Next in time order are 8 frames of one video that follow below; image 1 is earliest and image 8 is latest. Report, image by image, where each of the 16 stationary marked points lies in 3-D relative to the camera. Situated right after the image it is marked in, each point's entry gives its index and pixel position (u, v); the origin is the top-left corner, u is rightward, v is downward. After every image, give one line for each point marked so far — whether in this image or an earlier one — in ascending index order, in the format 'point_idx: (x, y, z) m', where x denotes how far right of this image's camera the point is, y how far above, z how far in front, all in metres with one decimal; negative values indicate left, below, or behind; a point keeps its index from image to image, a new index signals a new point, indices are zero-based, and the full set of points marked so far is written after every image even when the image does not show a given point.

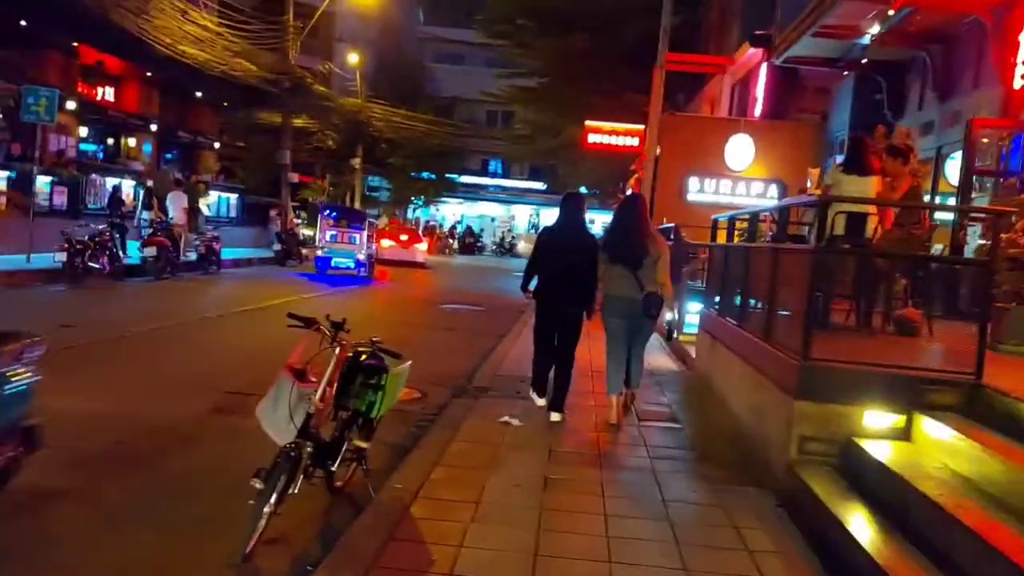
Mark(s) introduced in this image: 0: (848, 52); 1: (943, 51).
0: (+6.1, +4.3, +15.4) m
1: (+7.1, +4.0, +14.0) m
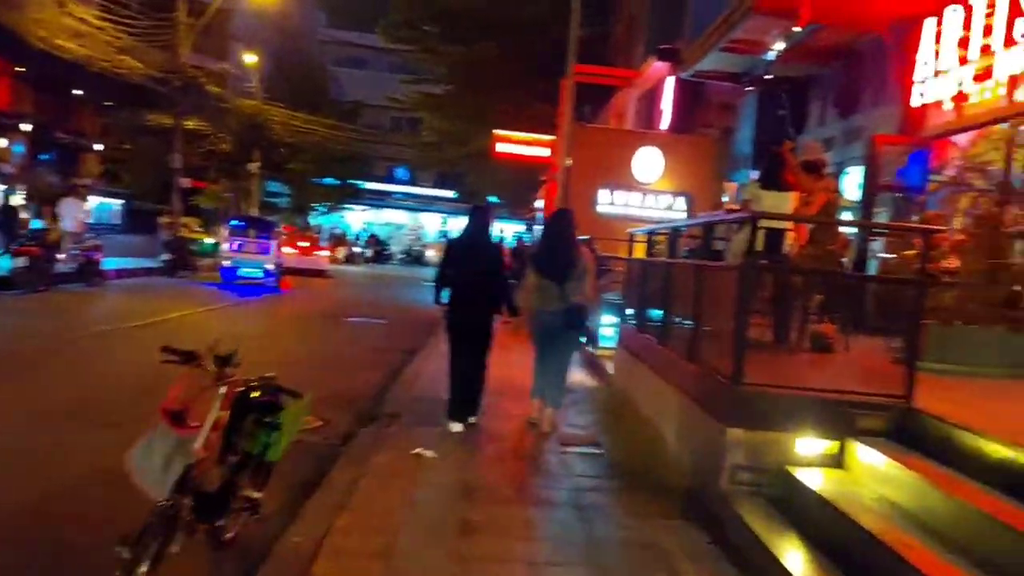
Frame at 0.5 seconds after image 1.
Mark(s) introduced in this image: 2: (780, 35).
0: (+4.4, +4.1, +15.5) m
1: (+5.6, +3.7, +14.3) m
2: (+4.2, +4.0, +13.3) m
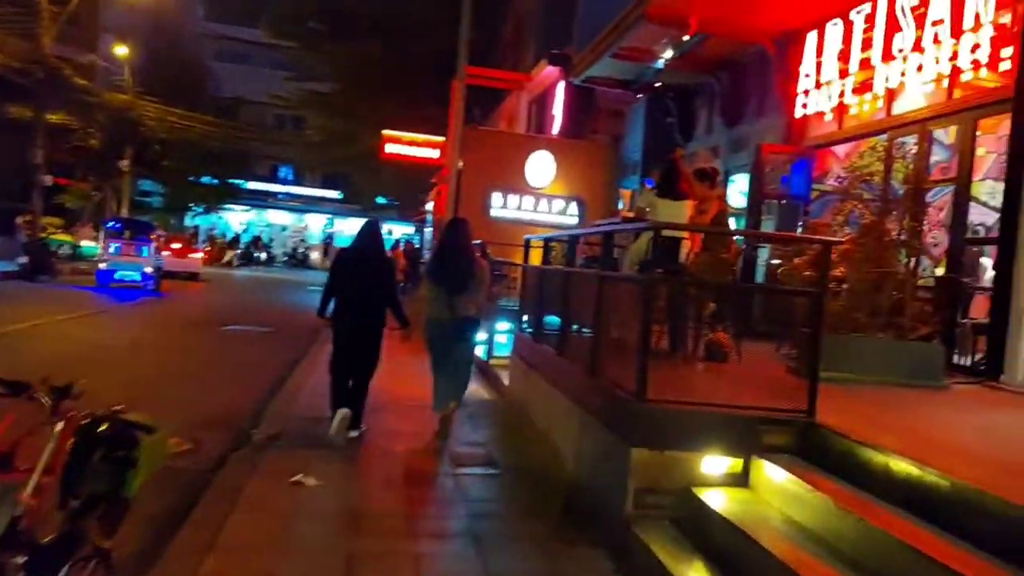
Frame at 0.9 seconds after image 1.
0: (+2.4, +4.0, +15.6) m
1: (+3.8, +3.6, +14.6) m
2: (+2.5, +3.9, +13.4) m
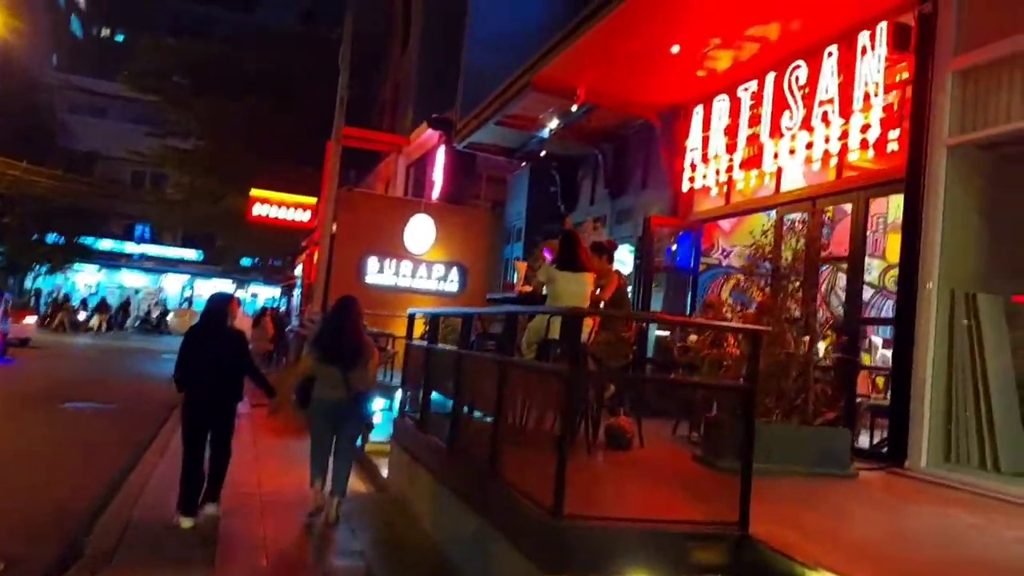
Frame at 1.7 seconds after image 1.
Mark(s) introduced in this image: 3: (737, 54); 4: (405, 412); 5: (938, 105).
0: (+0.3, +2.7, +15.4) m
1: (+1.7, +2.4, +14.5) m
2: (+0.7, +2.7, +13.2) m
3: (+2.7, +2.8, +10.1) m
4: (-1.2, -1.4, +9.7) m
5: (+3.7, +1.6, +7.4) m
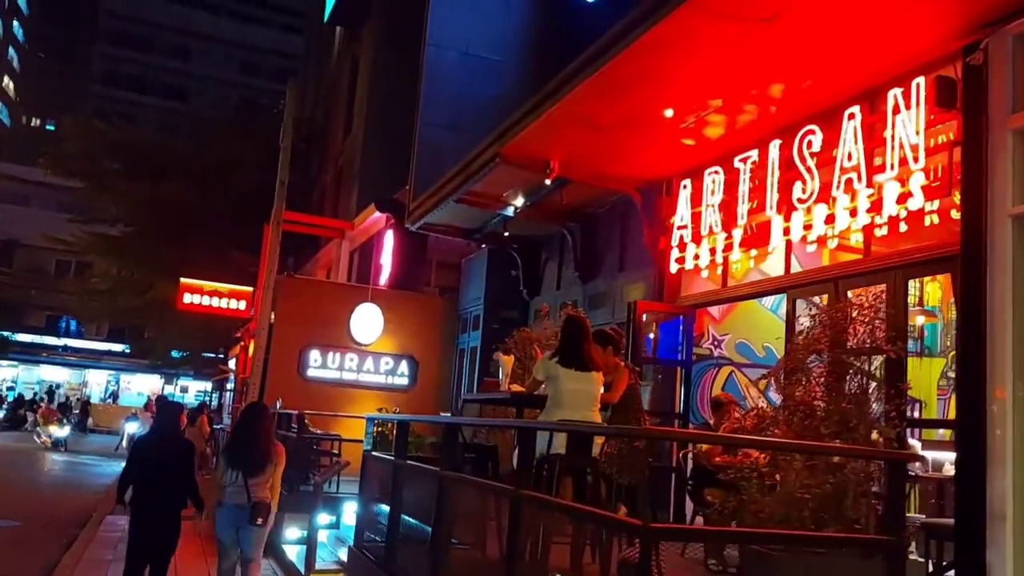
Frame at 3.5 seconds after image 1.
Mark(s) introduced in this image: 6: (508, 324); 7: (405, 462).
0: (-0.4, +1.1, +14.1) m
1: (+1.1, +0.9, +13.3) m
2: (+0.2, +1.4, +12.0) m
3: (+2.4, +1.8, +9.1) m
4: (-1.4, -2.3, +8.0) m
5: (+3.6, +0.9, +6.3) m
6: (-0.1, -0.7, +15.8) m
7: (-0.9, -1.5, +7.0) m
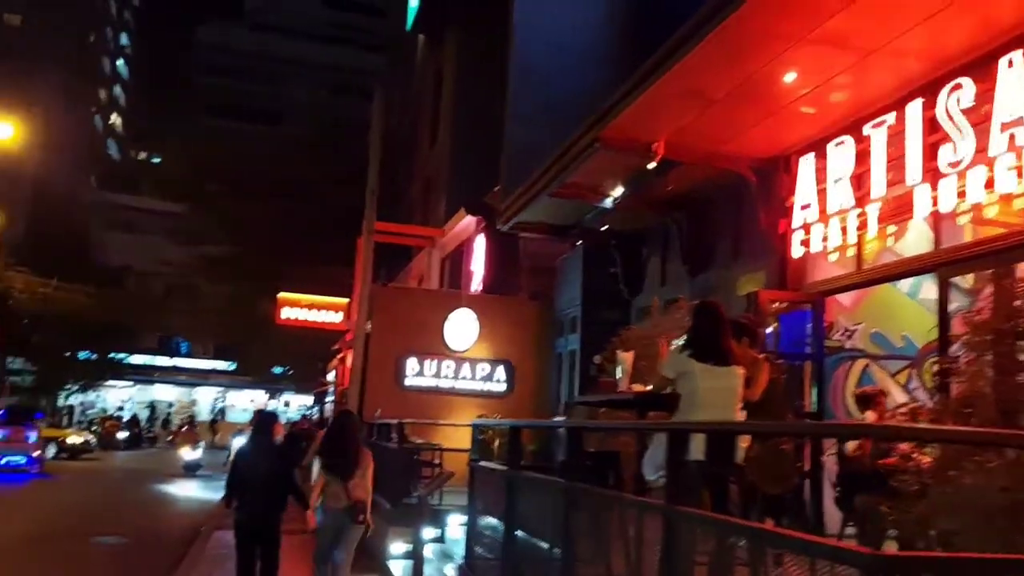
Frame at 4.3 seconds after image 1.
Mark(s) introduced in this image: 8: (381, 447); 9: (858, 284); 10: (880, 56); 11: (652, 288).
0: (+1.2, +1.1, +13.4) m
1: (+2.6, +1.0, +12.4) m
2: (+1.5, +1.5, +11.2) m
3: (+3.4, +2.0, +8.1) m
4: (-0.3, -2.3, +7.4) m
5: (+4.4, +1.2, +5.2) m
6: (+1.7, -0.7, +15.0) m
7: (0.0, -1.4, +6.4) m
8: (-2.0, -2.5, +13.0) m
9: (+3.7, +0.1, +9.1) m
10: (+3.3, +2.1, +7.6) m
11: (+2.3, 0.0, +13.7) m
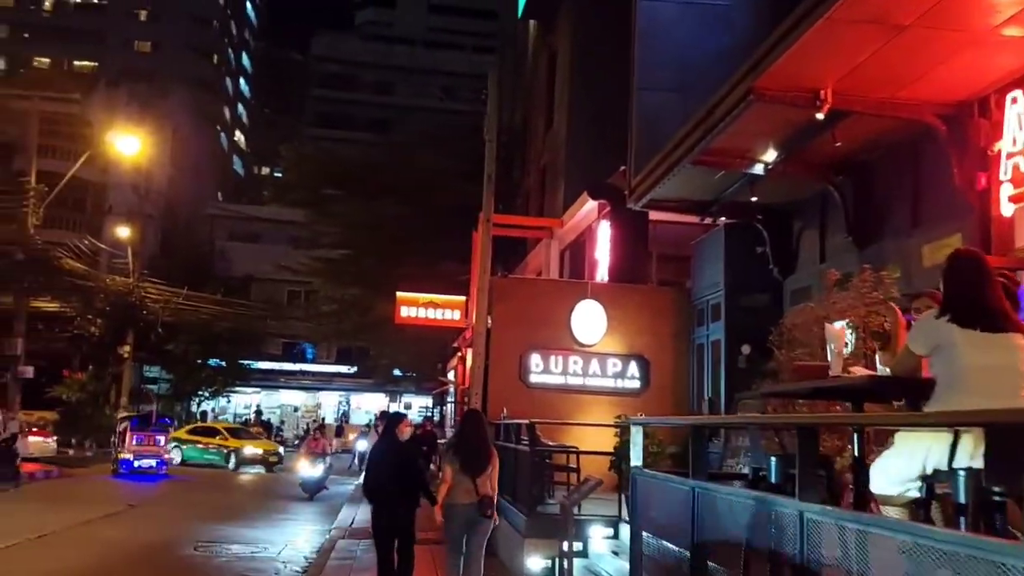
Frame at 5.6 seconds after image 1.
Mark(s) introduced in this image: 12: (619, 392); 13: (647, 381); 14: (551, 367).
0: (+3.0, +1.4, +11.9) m
1: (+4.4, +1.4, +10.8) m
2: (+3.1, +1.8, +9.7) m
3: (+4.5, +2.3, +6.4) m
4: (+0.9, -2.1, +6.2) m
5: (+5.1, +1.5, +3.4) m
6: (+3.9, -0.4, +13.5) m
7: (+1.1, -1.2, +5.1) m
8: (0.0, -2.3, +12.0) m
9: (+5.0, +0.4, +7.3) m
10: (+4.4, +2.5, +5.9) m
11: (+4.3, +0.3, +12.1) m
12: (+2.0, -1.9, +15.7) m
13: (+2.5, -1.7, +15.6) m
14: (+0.7, -1.5, +15.6) m
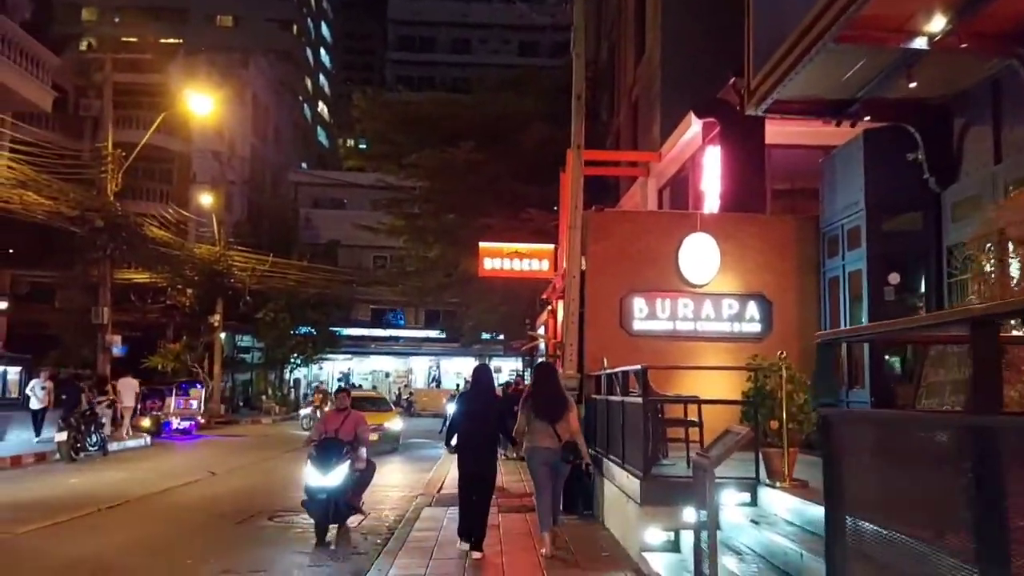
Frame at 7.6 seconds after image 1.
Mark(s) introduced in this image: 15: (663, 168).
0: (+4.2, +2.4, +9.7) m
1: (+5.4, +2.4, +8.5) m
2: (+4.0, +2.7, +7.5) m
3: (+5.0, +3.1, +4.1) m
4: (+1.6, -1.4, +4.4) m
5: (+5.4, +2.2, +1.0) m
6: (+5.2, +0.7, +11.3) m
7: (+1.6, -0.5, +3.3) m
8: (+1.2, -1.4, +10.2) m
9: (+5.7, +1.3, +5.0) m
10: (+4.9, +3.2, +3.6) m
11: (+5.4, +1.3, +9.8) m
12: (+3.7, -0.8, +13.7) m
13: (+4.1, -0.5, +13.6) m
14: (+2.4, -0.4, +13.7) m
15: (+3.5, +2.7, +18.8) m
